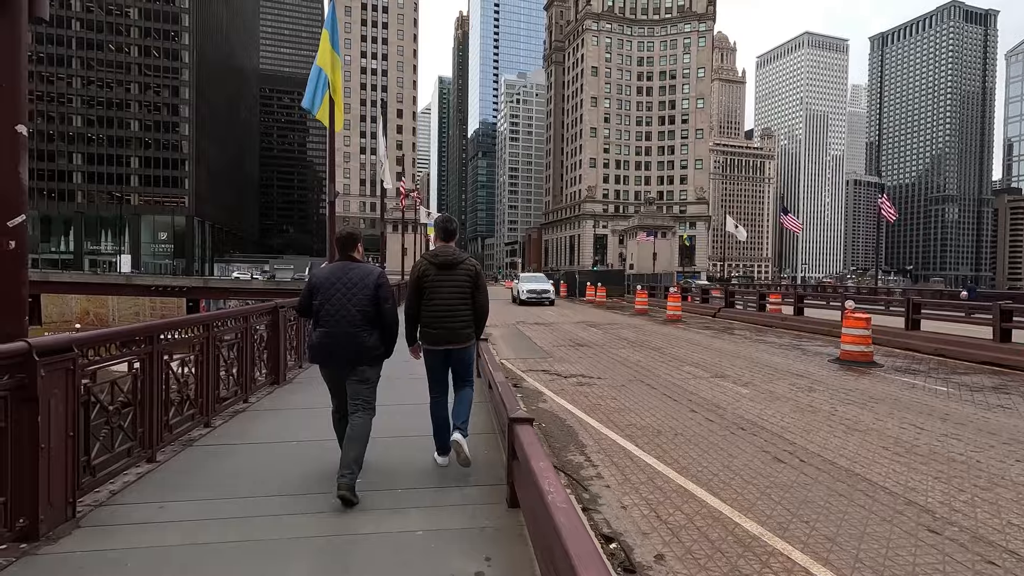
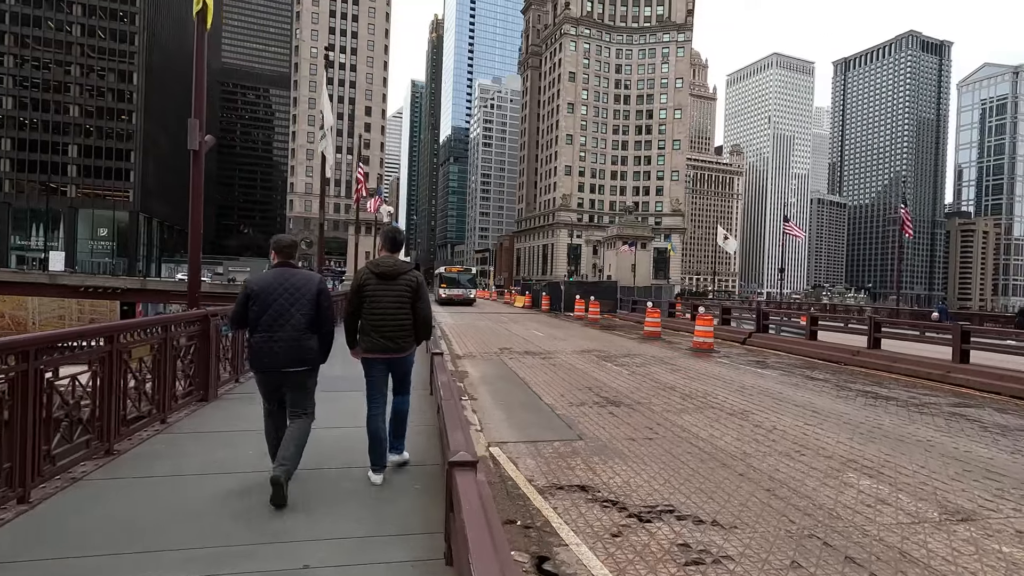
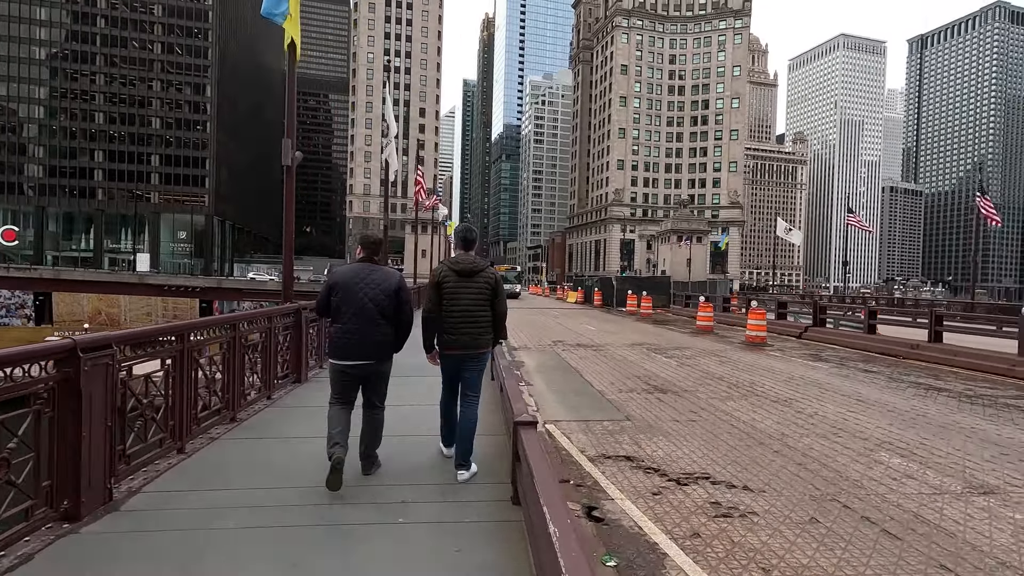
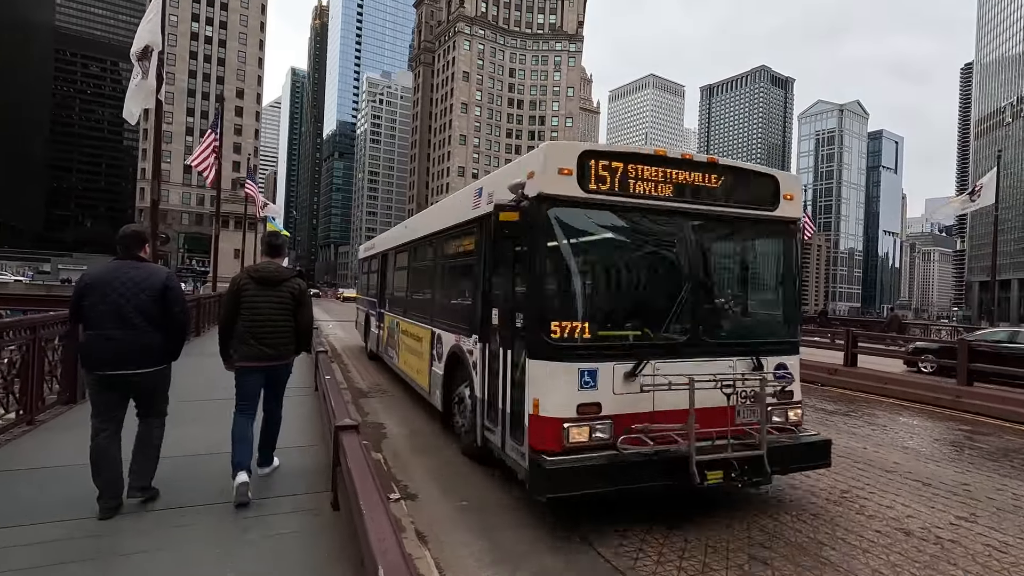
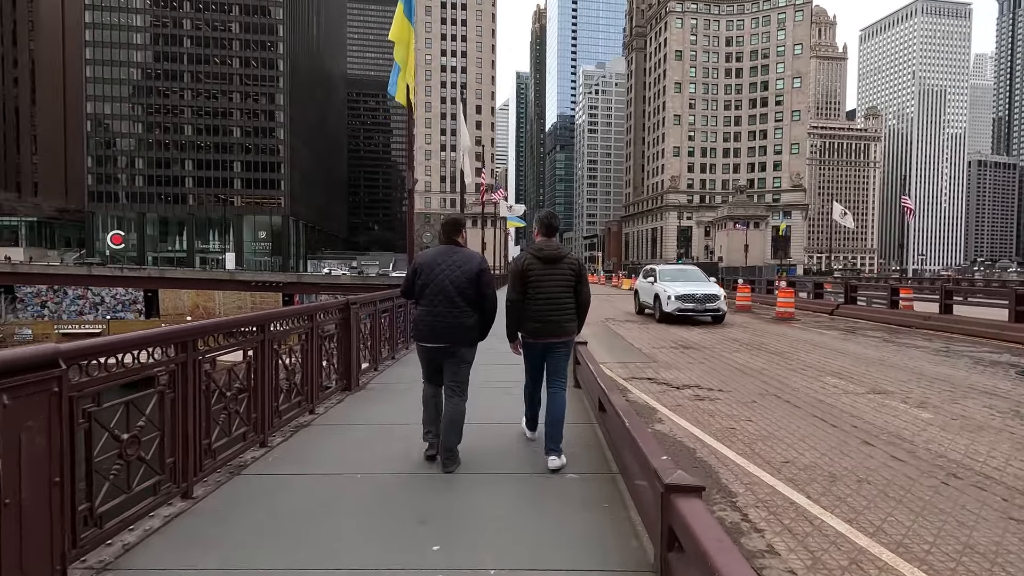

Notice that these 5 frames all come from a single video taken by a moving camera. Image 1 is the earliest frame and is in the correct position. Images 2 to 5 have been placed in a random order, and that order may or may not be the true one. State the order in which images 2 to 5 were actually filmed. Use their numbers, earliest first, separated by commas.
5, 3, 2, 4
